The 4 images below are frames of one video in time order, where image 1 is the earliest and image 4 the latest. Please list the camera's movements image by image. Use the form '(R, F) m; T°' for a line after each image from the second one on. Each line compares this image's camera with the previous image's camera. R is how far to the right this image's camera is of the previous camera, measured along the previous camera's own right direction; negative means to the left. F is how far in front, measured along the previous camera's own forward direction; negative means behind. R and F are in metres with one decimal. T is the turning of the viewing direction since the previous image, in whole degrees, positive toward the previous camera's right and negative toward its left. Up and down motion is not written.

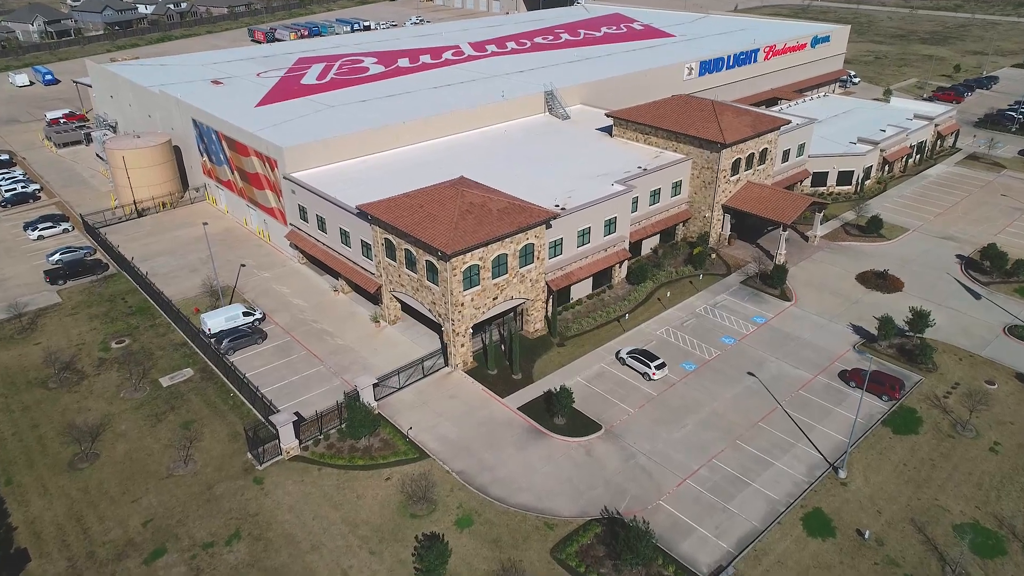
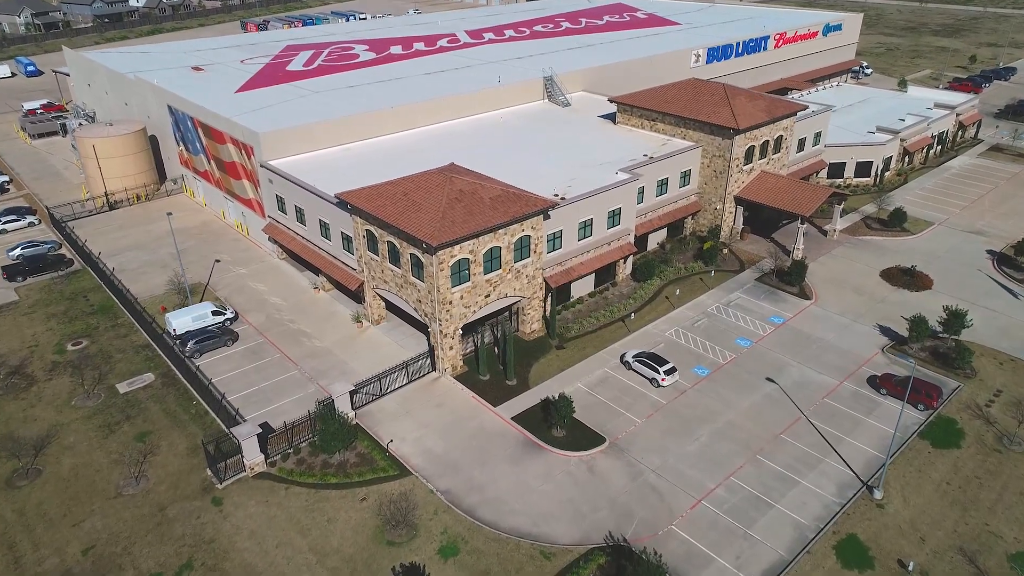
(+0.4, +3.9) m; 0°
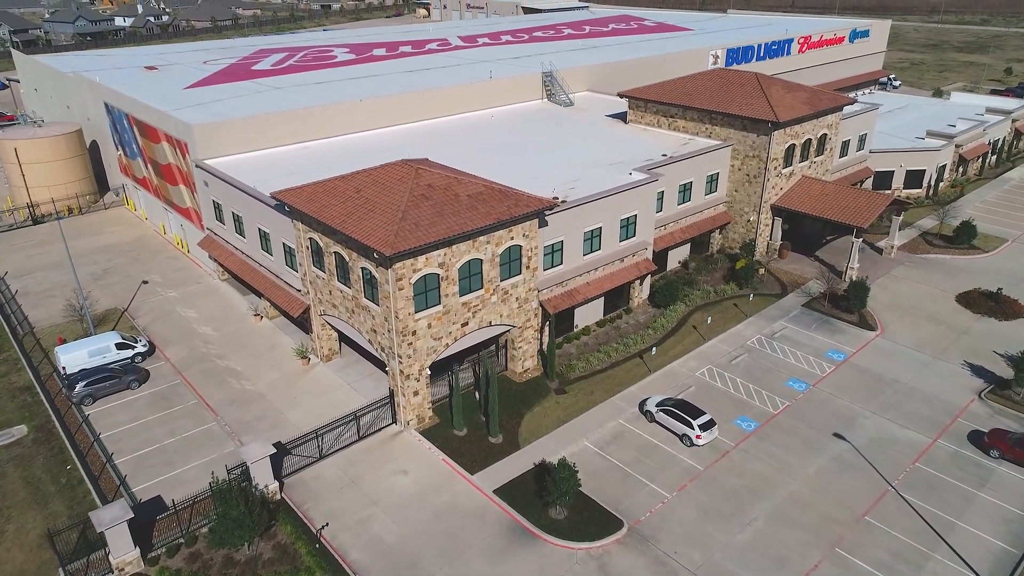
(+0.7, +8.8) m; 0°
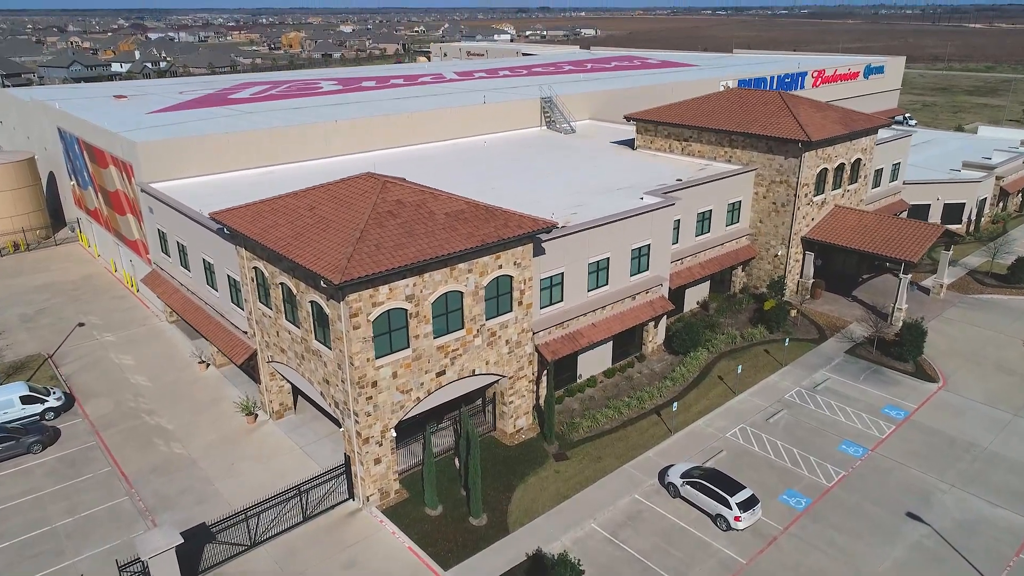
(+0.5, +5.4) m; 0°
